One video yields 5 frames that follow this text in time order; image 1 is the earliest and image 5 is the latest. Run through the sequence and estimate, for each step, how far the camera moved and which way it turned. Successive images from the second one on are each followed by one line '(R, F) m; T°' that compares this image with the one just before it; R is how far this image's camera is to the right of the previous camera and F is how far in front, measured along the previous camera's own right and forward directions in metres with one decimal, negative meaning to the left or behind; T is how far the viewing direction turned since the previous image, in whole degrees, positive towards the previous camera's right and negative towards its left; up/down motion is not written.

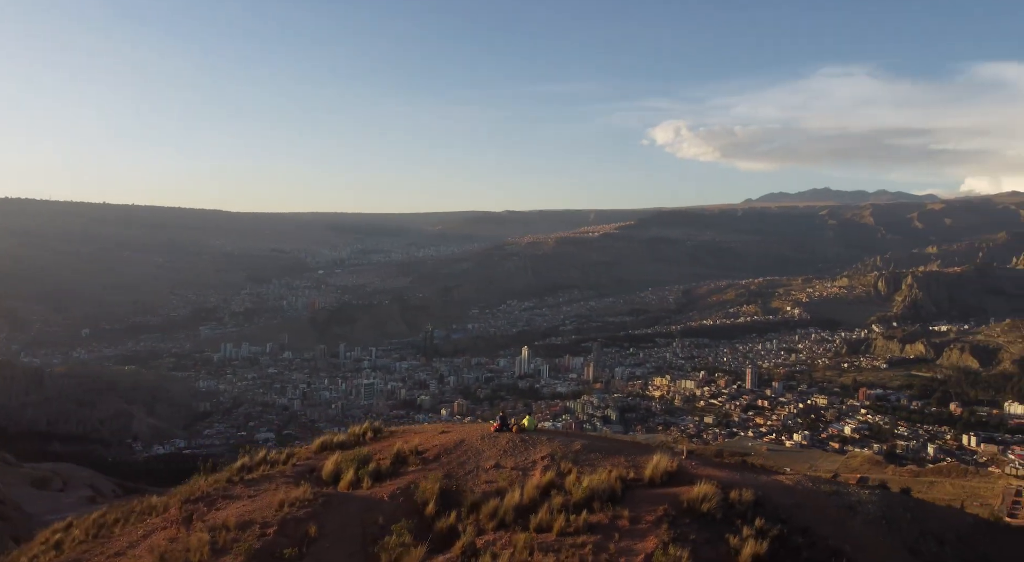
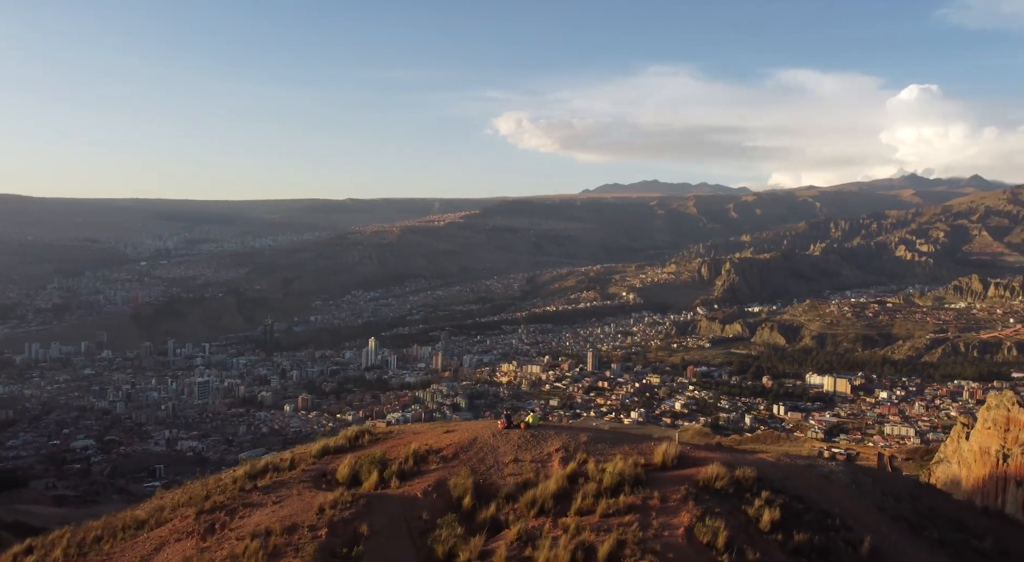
(-1.8, -0.4) m; +13°
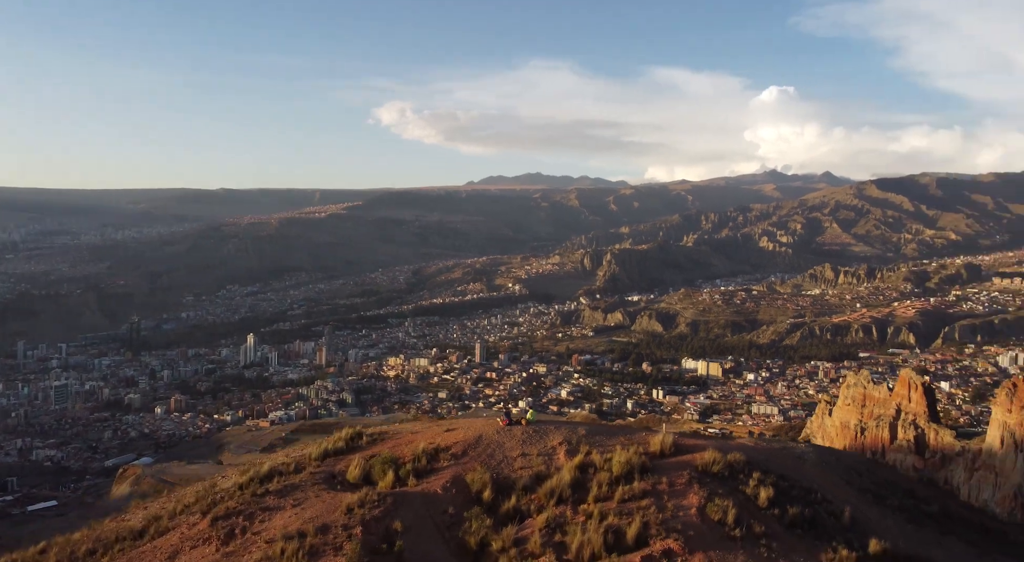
(-1.4, -0.3) m; +10°
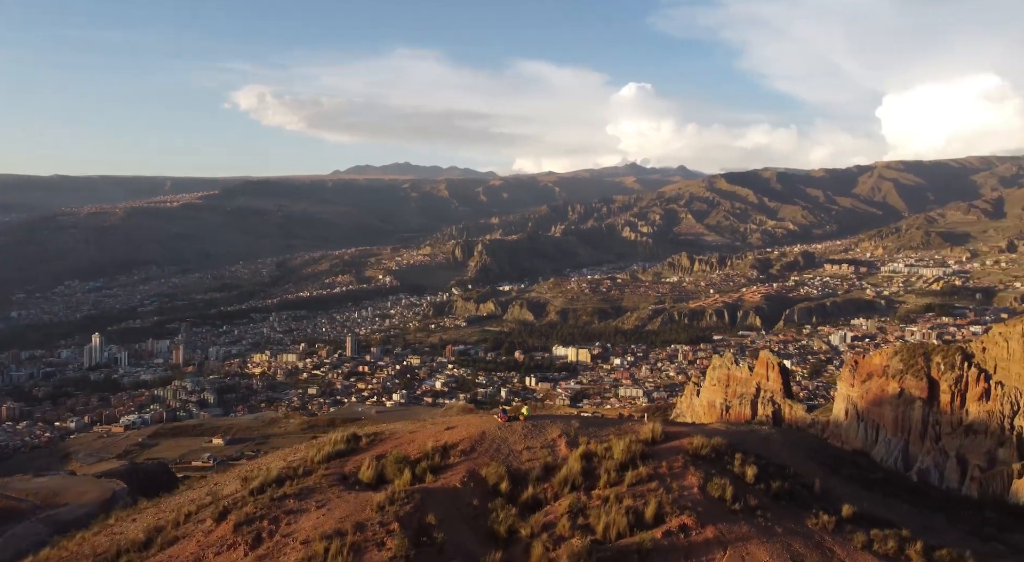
(-1.7, 0.0) m; +11°
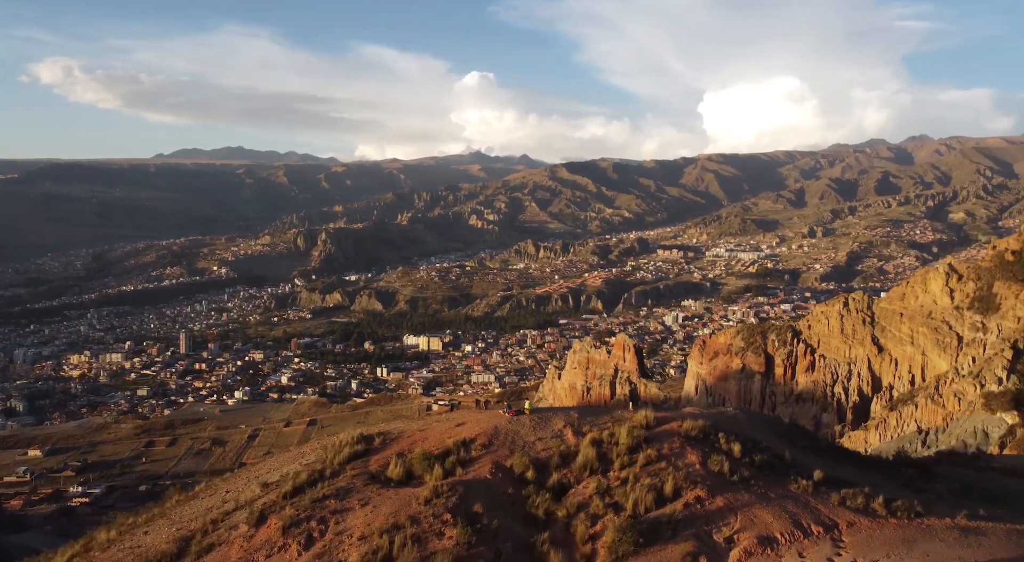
(-2.2, +0.3) m; +14°
